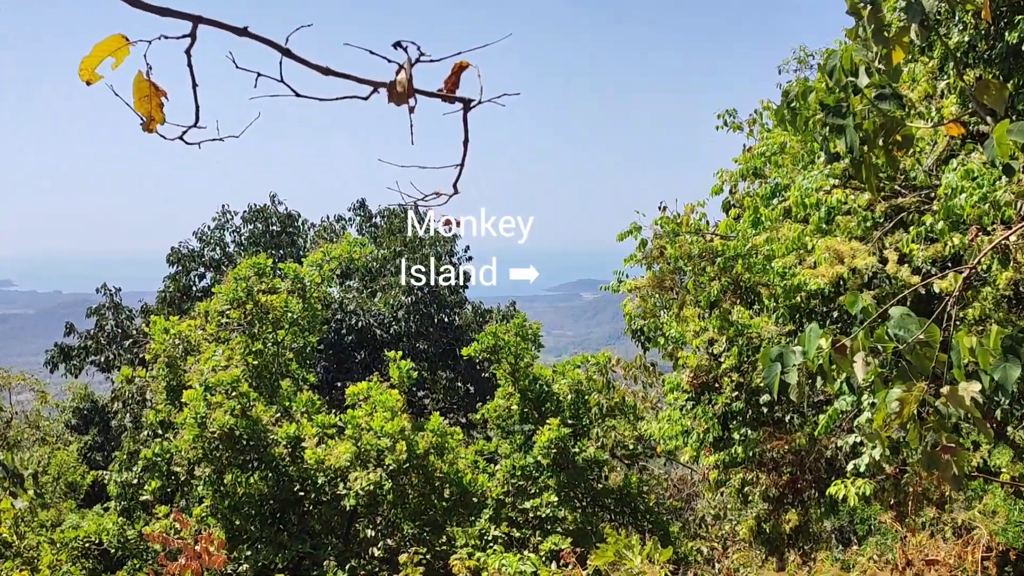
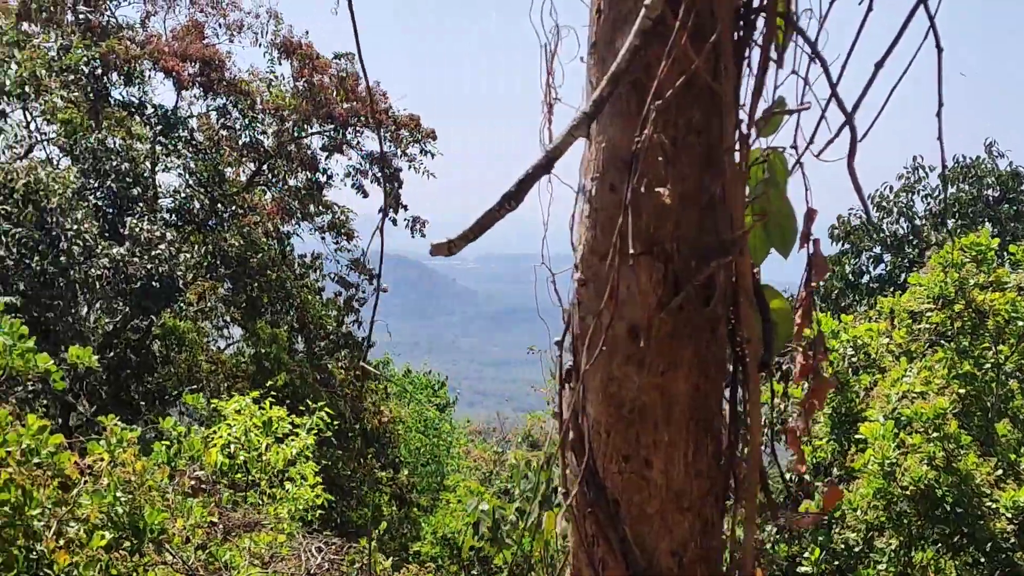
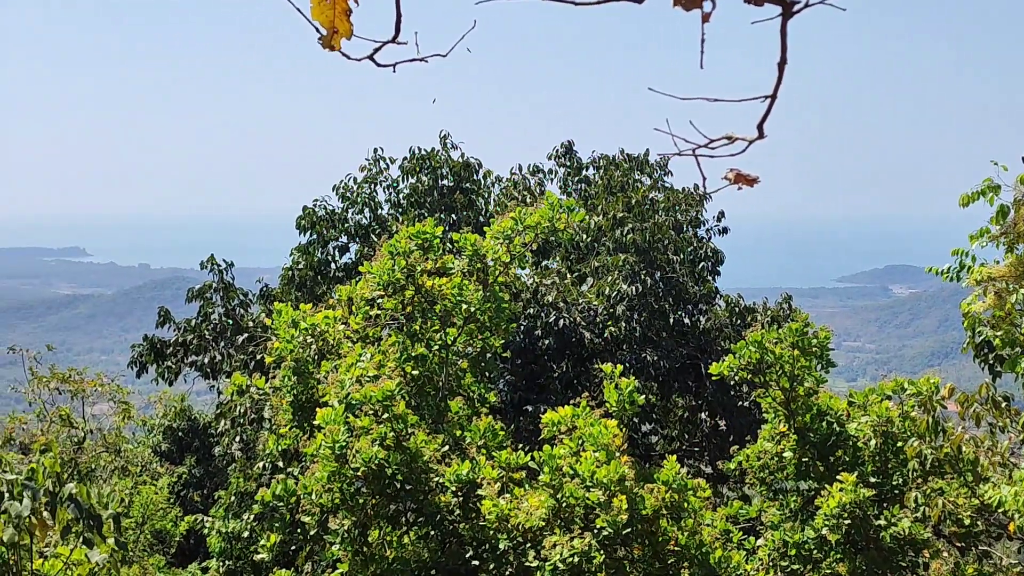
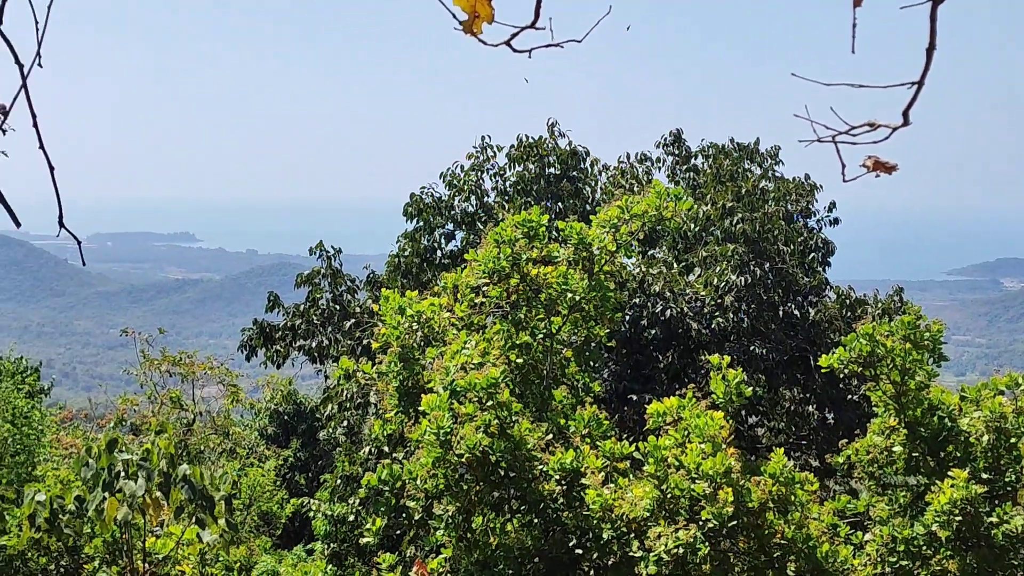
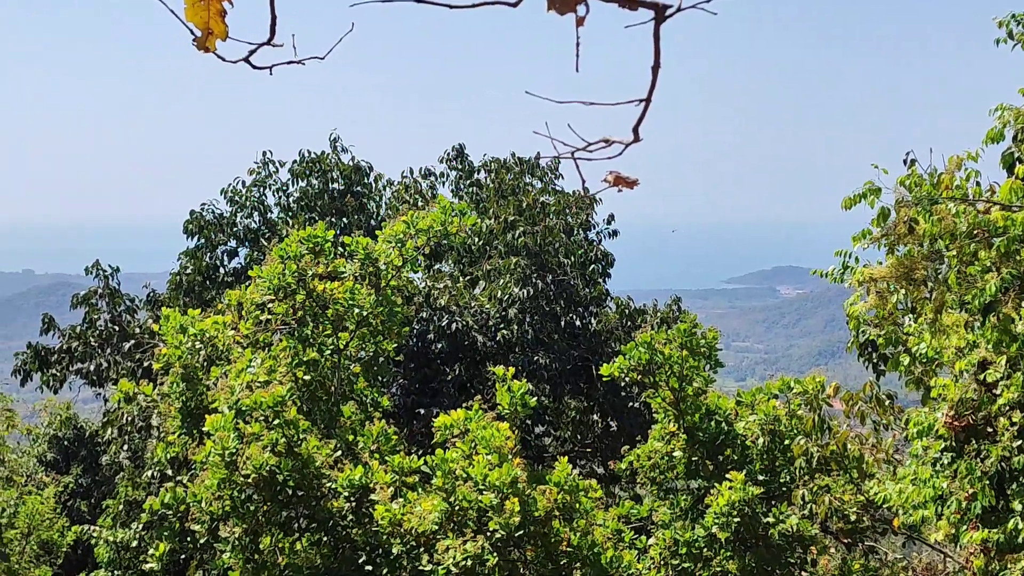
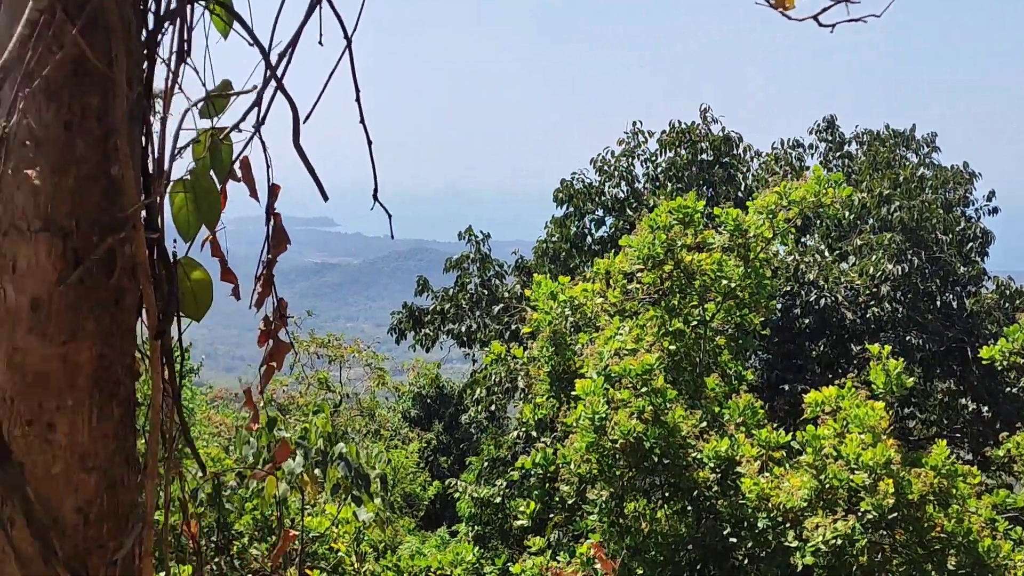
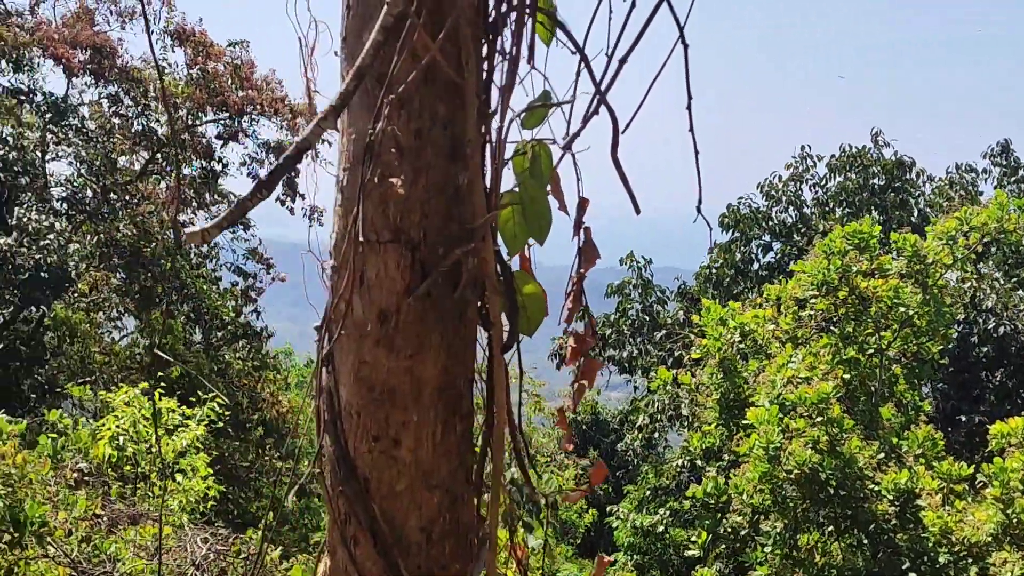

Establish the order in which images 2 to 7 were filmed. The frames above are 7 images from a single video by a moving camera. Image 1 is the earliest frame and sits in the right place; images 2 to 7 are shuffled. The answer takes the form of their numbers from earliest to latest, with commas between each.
5, 3, 4, 6, 7, 2
